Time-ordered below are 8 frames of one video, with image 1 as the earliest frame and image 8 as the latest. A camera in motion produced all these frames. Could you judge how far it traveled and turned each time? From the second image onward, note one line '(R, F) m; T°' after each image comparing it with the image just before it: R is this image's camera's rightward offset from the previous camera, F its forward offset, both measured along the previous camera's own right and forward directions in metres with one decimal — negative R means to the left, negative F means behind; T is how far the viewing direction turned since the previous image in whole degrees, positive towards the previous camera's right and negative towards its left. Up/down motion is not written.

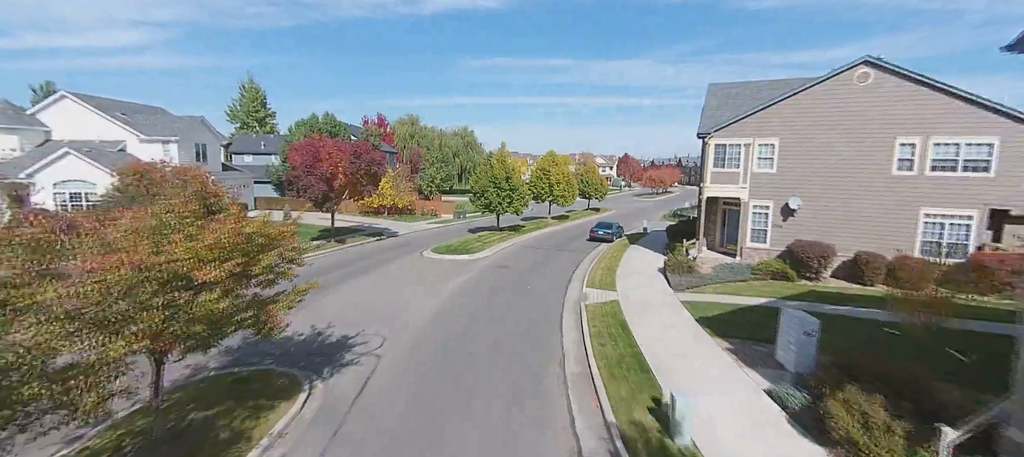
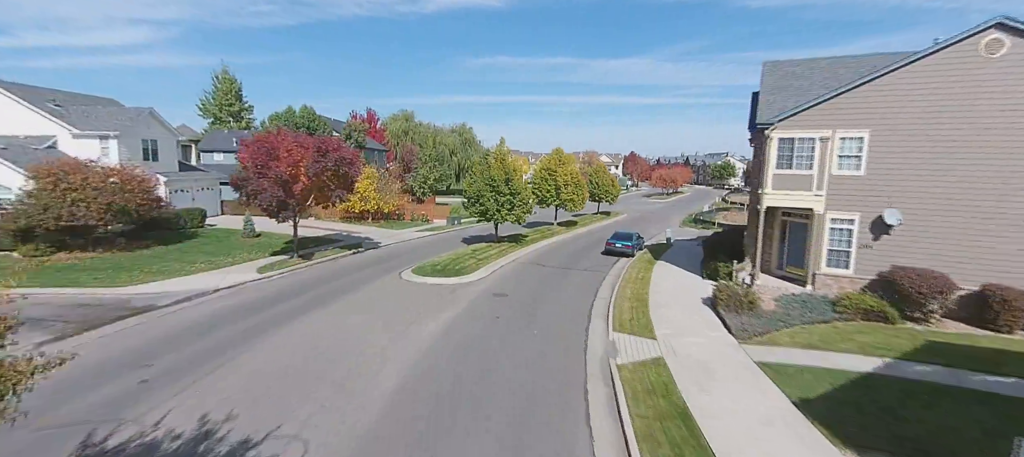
(0.0, +3.8) m; 0°
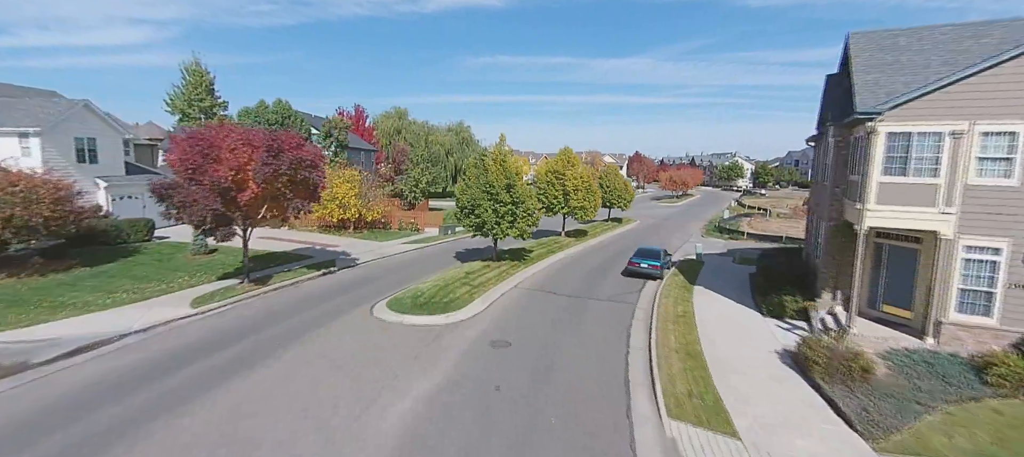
(-0.1, +3.5) m; 0°
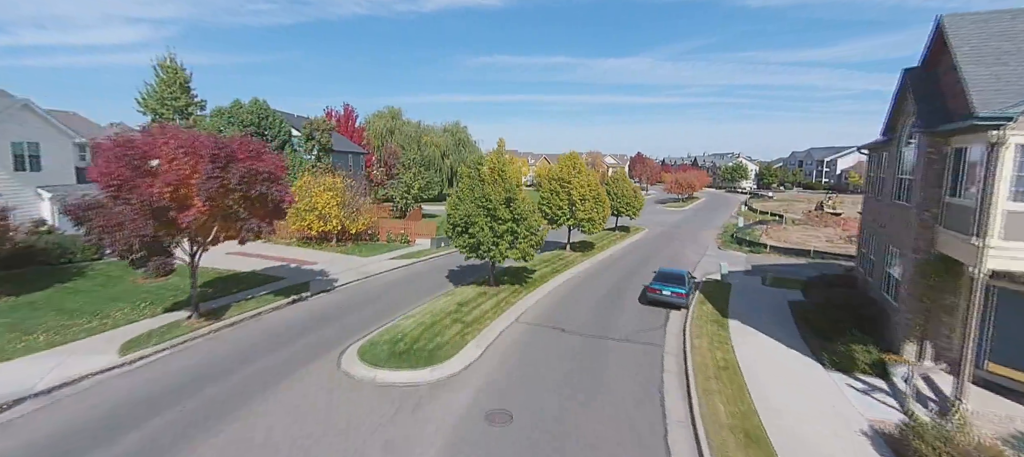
(0.0, +2.3) m; 0°
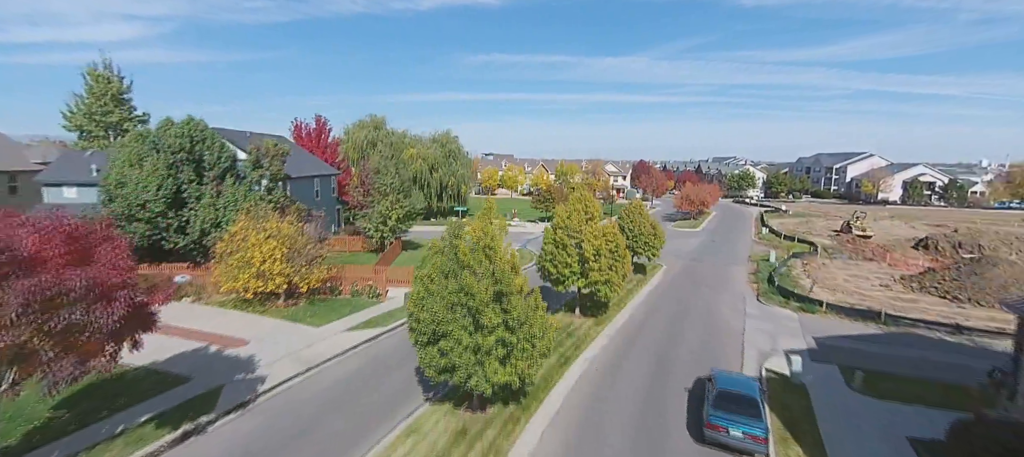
(+0.1, +4.6) m; 0°
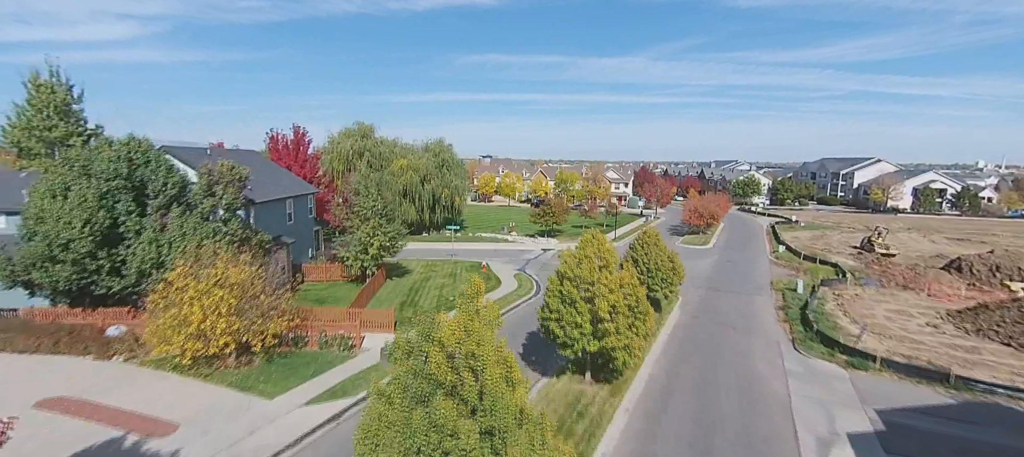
(0.0, +2.9) m; 0°
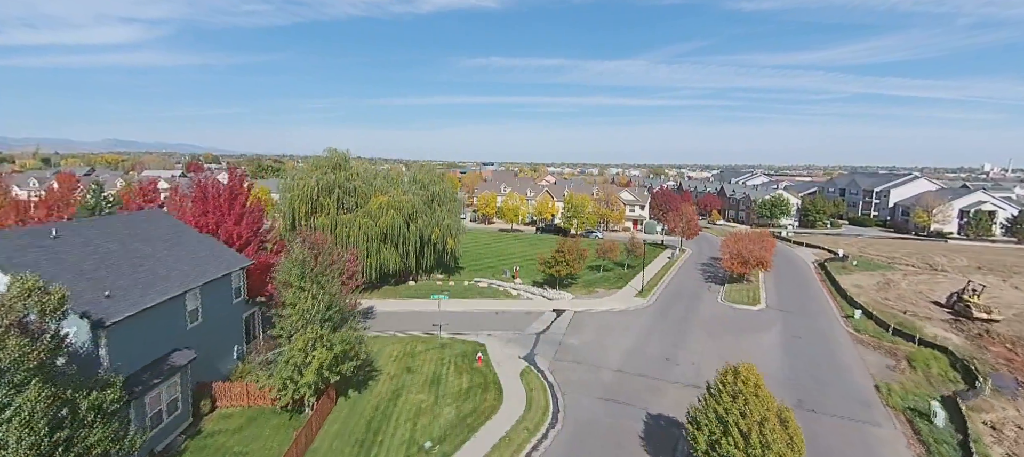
(-0.2, +7.6) m; 0°
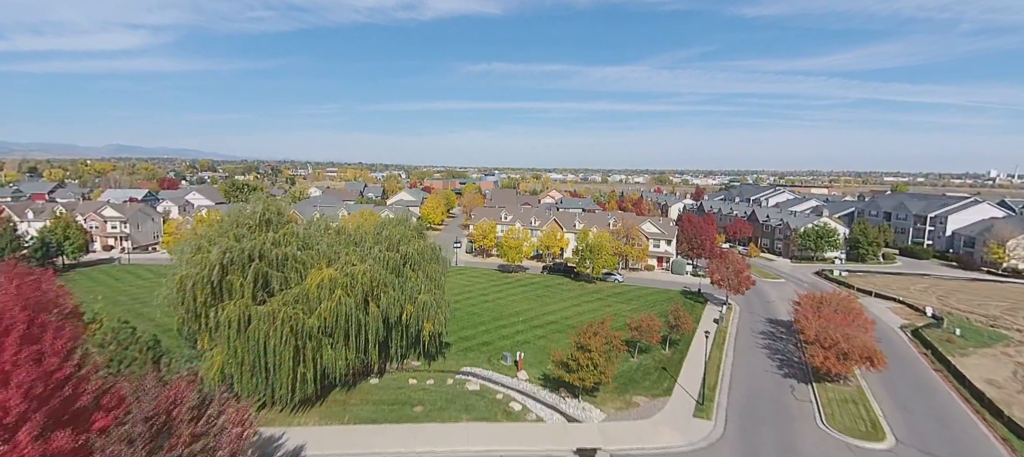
(-0.1, +10.4) m; 0°
